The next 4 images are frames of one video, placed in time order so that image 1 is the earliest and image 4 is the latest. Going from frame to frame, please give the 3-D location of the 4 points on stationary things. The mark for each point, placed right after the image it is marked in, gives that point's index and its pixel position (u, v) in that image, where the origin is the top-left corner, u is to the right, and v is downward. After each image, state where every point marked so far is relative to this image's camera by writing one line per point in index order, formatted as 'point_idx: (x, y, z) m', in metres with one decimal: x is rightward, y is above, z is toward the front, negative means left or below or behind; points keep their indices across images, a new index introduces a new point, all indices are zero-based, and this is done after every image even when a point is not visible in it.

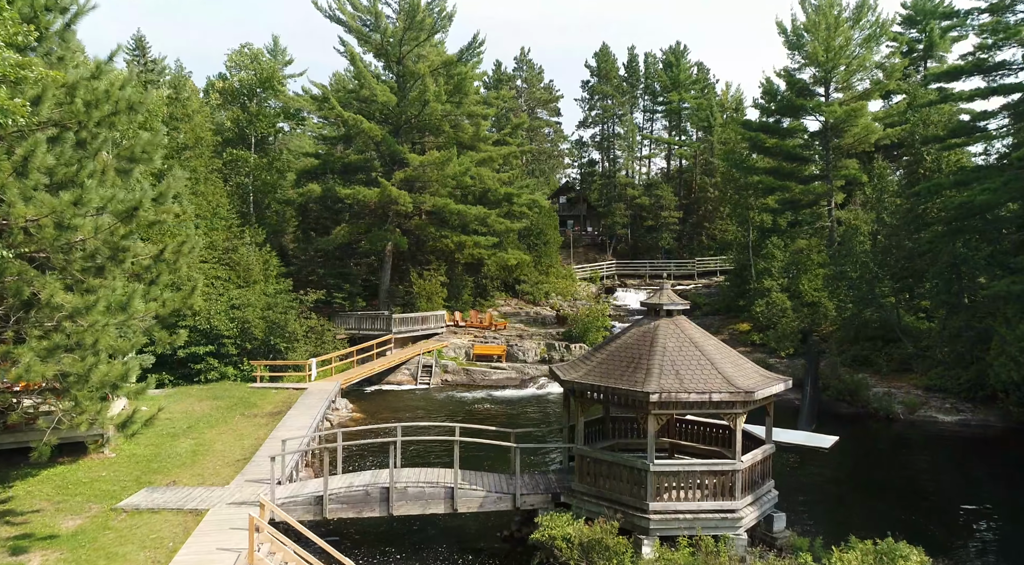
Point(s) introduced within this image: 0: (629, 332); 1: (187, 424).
0: (+2.1, -0.9, +12.6) m
1: (-8.4, -3.6, +18.2) m
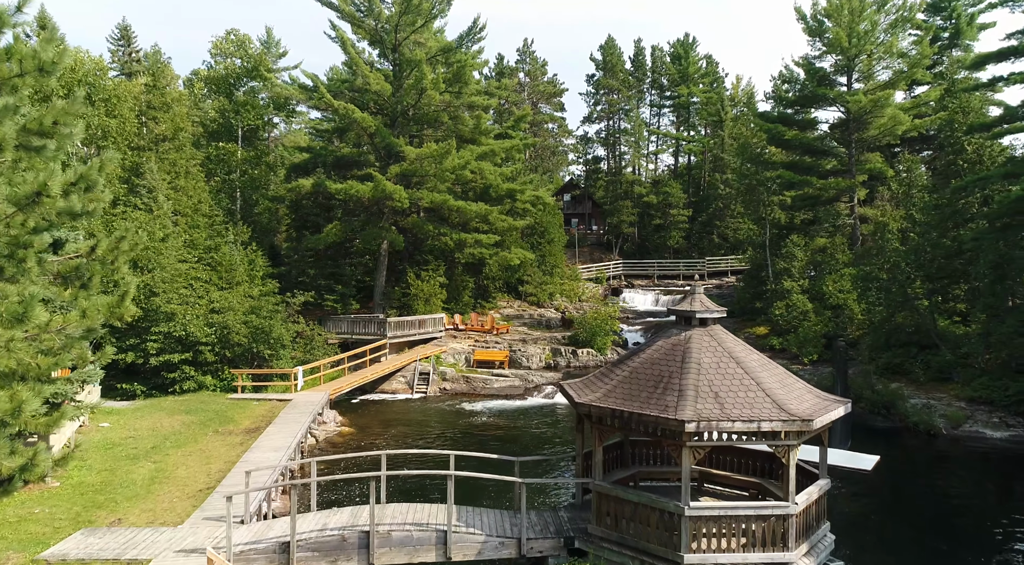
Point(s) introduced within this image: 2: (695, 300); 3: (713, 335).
0: (+2.2, -0.9, +10.6) m
1: (-8.3, -3.7, +16.2) m
2: (+2.8, -0.3, +10.9) m
3: (+3.0, -0.8, +10.5) m
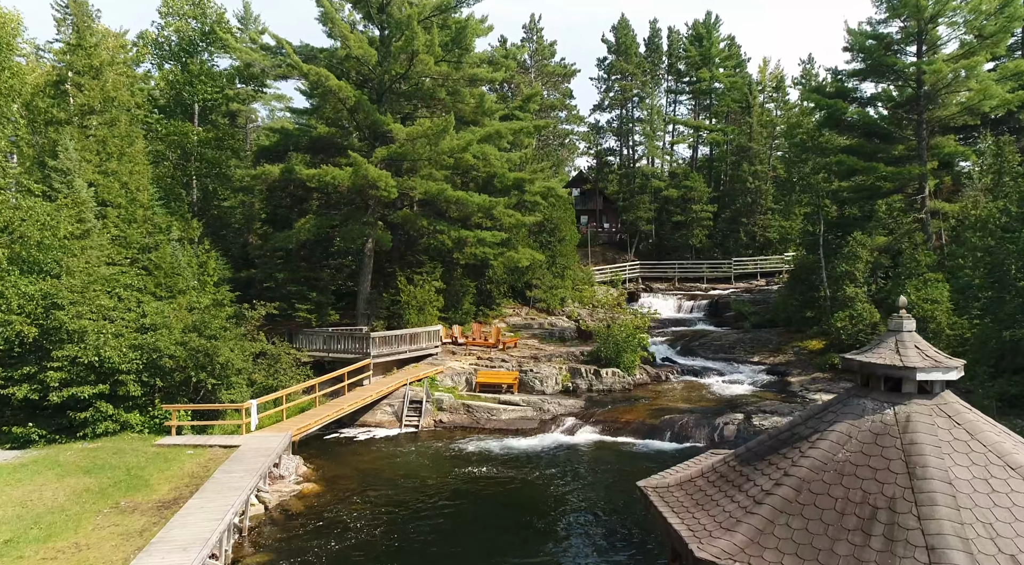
0: (+2.6, -1.2, +5.5) m
1: (-7.9, -3.9, +11.1) m
2: (+3.2, -0.5, +5.8) m
3: (+3.4, -1.0, +5.4) m
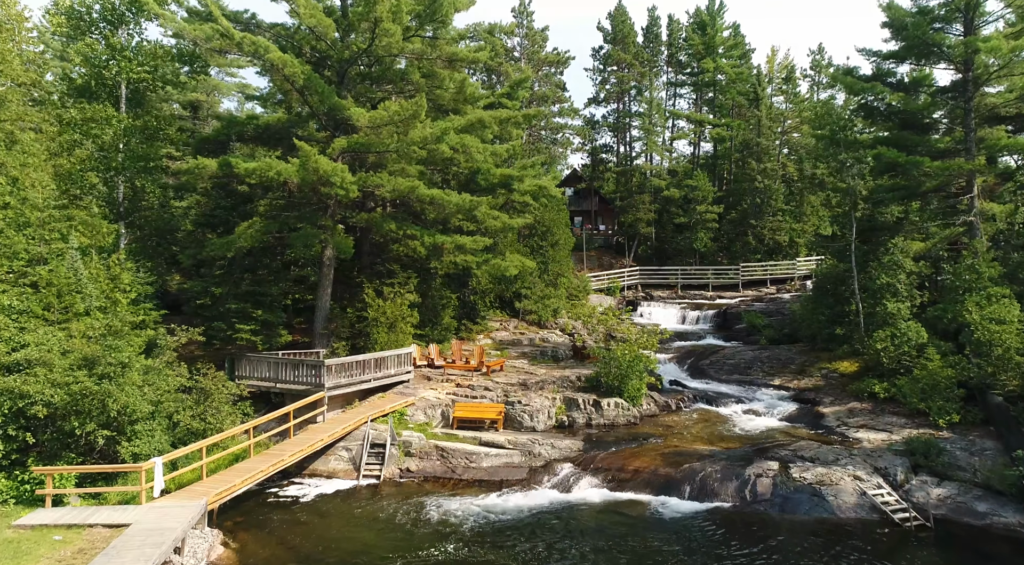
0: (+2.3, -1.6, +1.6) m
1: (-8.2, -4.4, +7.1) m
2: (+3.0, -0.9, +1.9) m
3: (+3.1, -1.5, +1.5) m
